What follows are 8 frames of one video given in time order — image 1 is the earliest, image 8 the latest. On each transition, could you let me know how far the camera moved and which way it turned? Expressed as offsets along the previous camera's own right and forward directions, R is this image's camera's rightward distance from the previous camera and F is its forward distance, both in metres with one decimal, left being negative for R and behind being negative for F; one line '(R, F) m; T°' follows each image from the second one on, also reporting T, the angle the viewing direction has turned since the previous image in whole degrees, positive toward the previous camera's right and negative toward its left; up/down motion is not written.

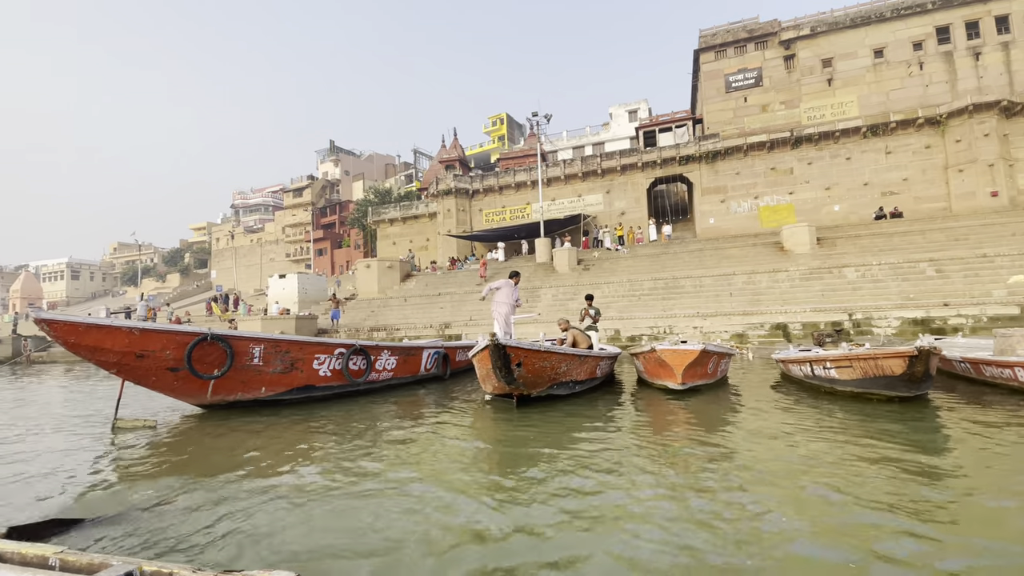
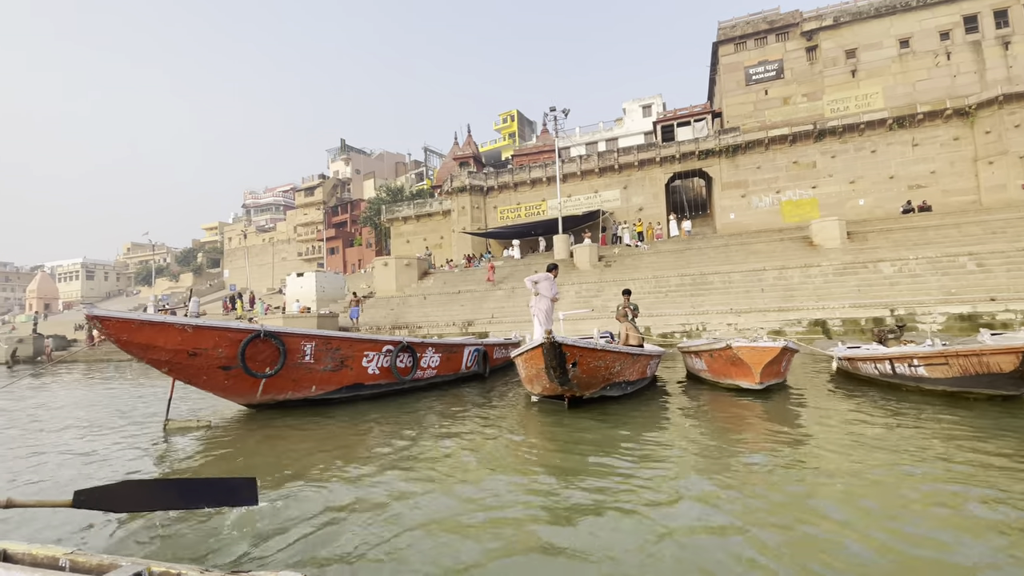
(-0.6, +0.3) m; -1°
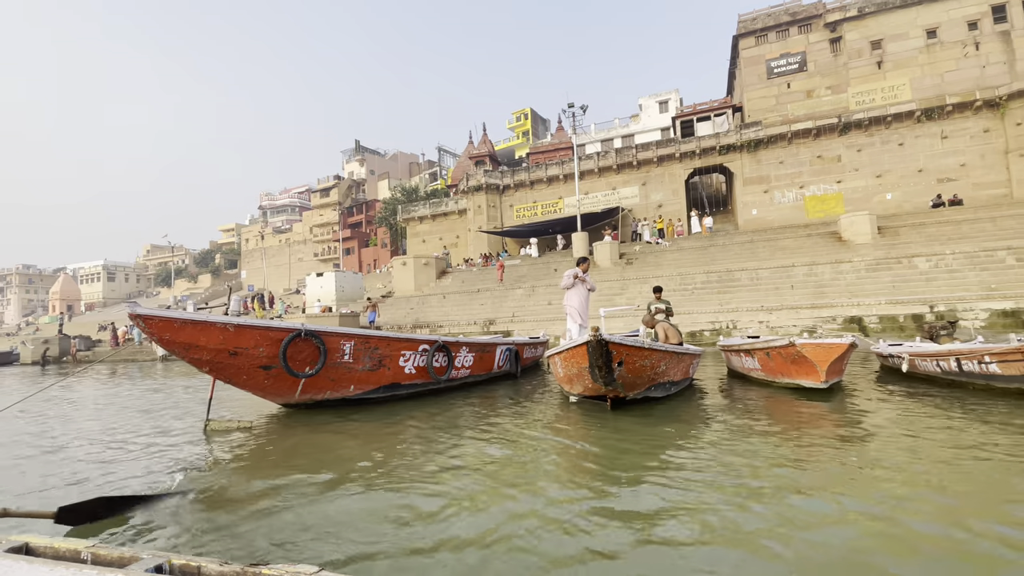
(-0.3, +0.2) m; -1°
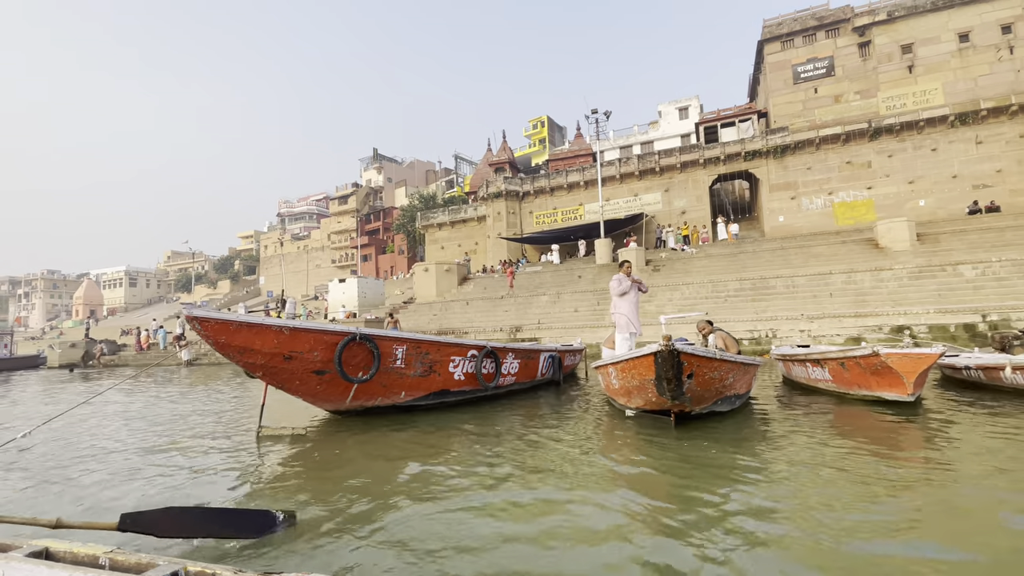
(-0.5, +0.2) m; -1°
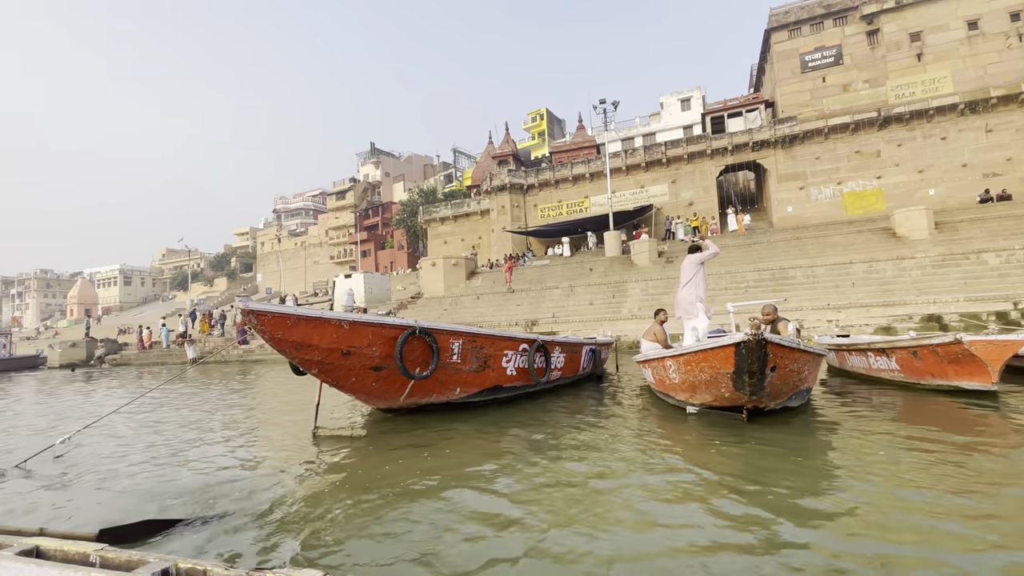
(-0.6, +0.3) m; +1°
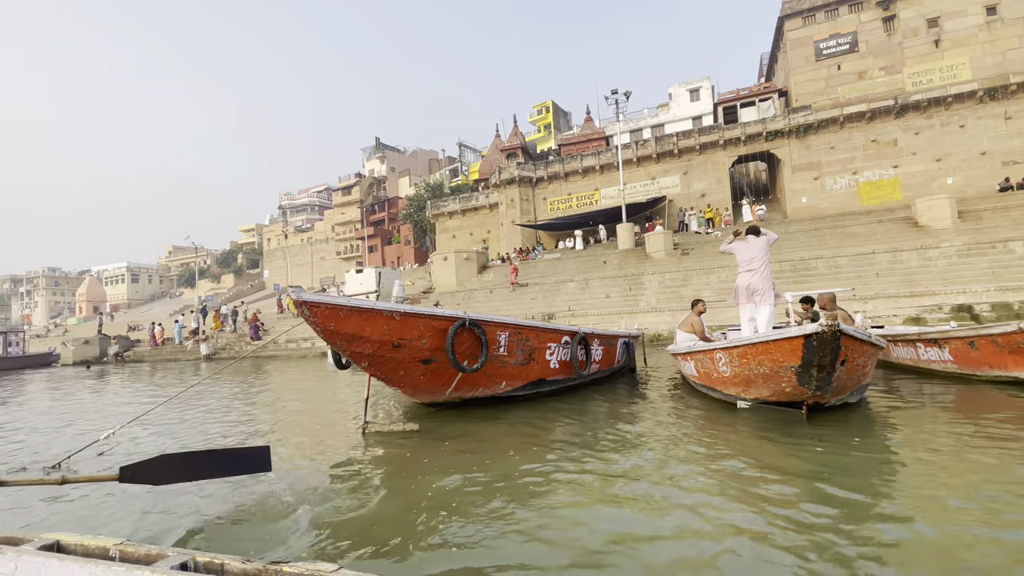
(-0.4, +0.1) m; 0°
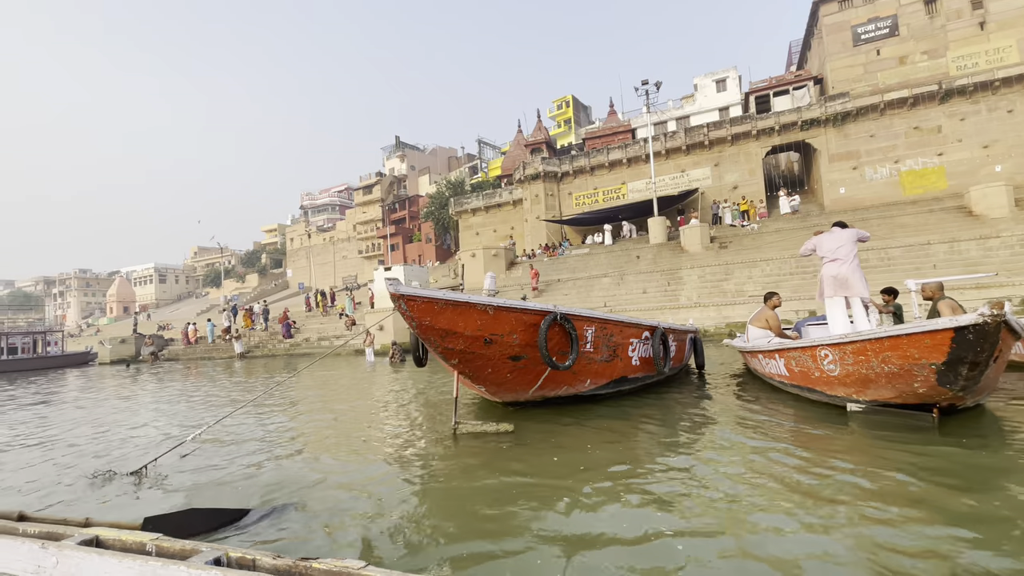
(-0.6, +0.2) m; -2°
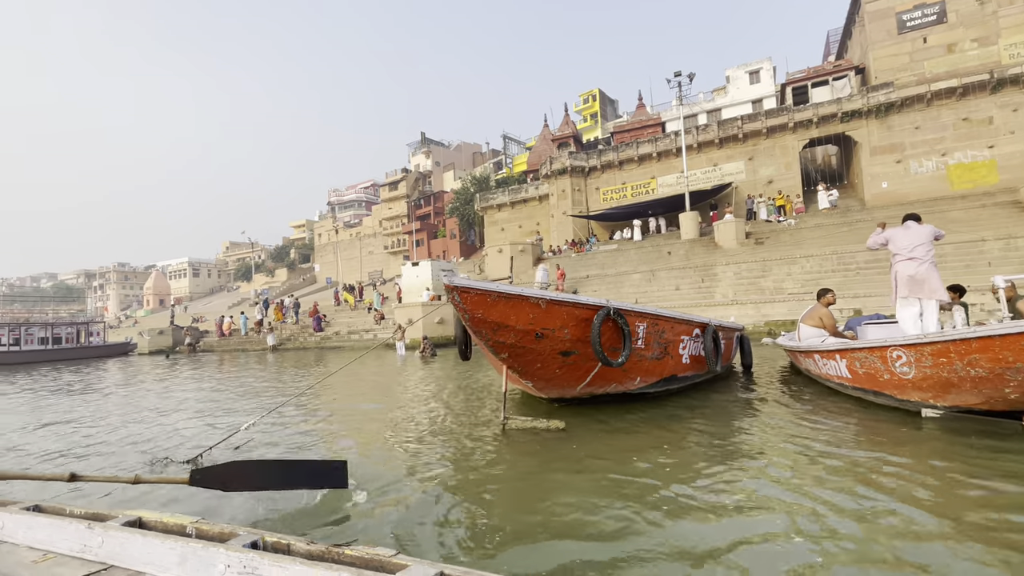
(-0.2, +0.1) m; -3°
